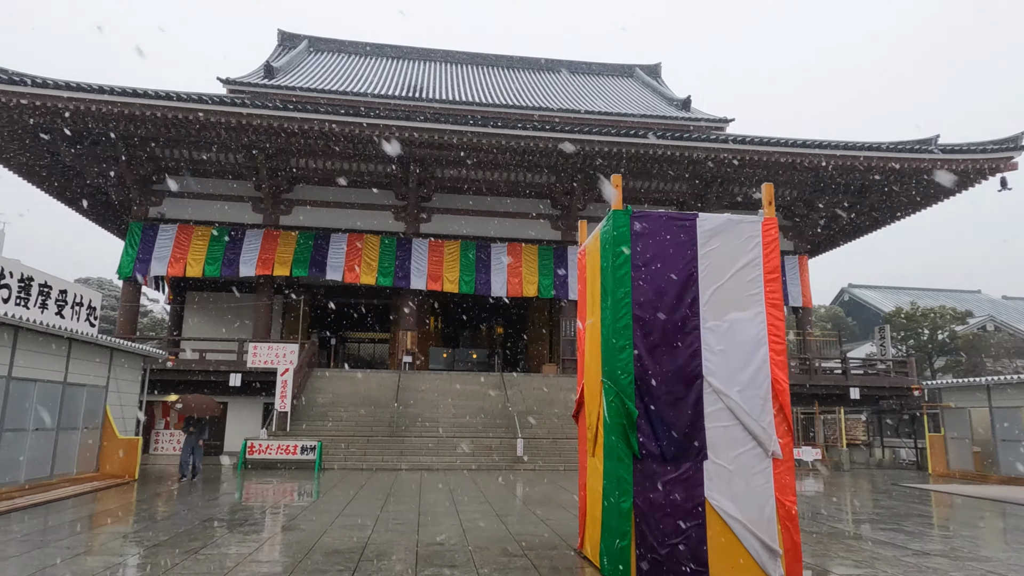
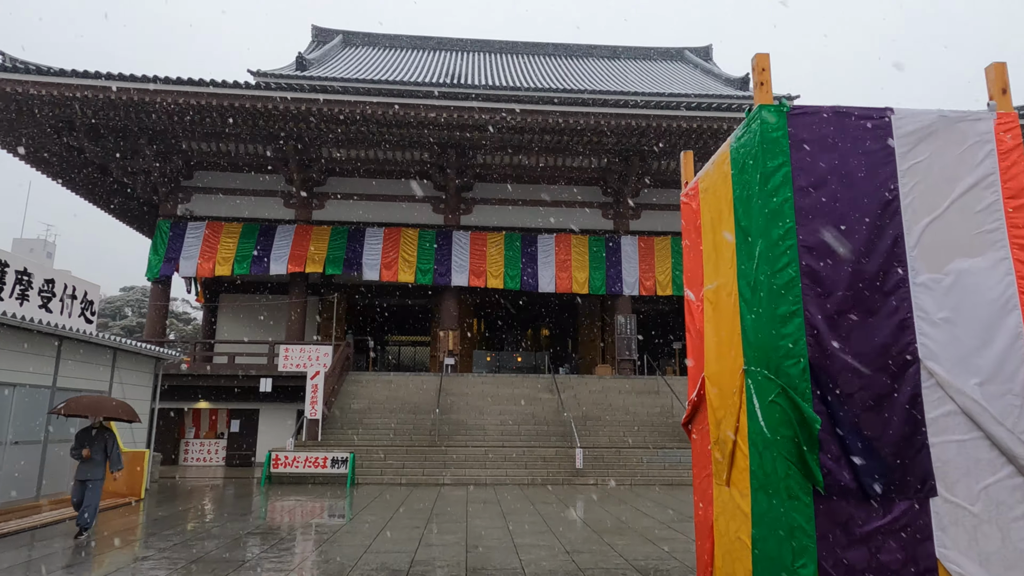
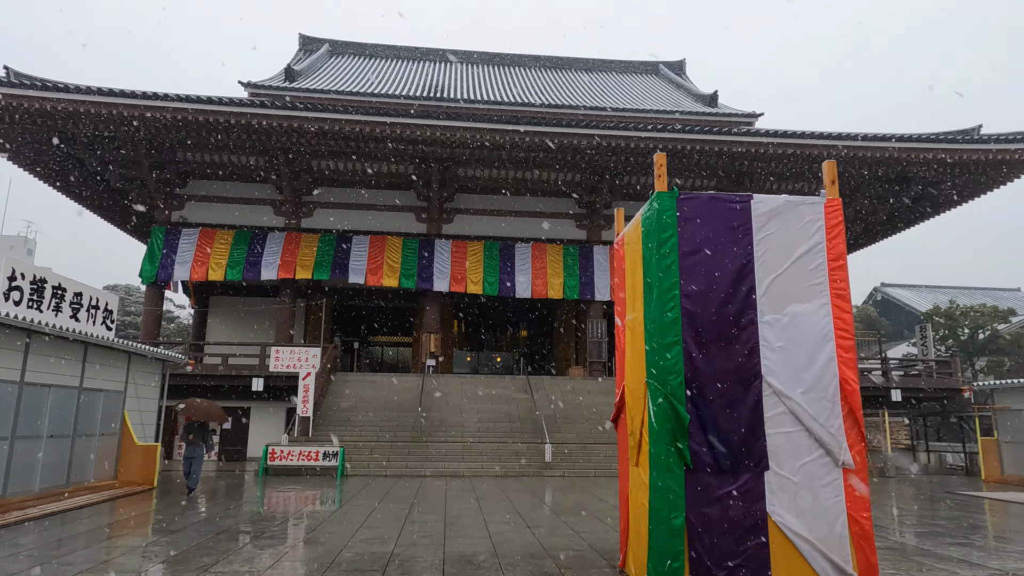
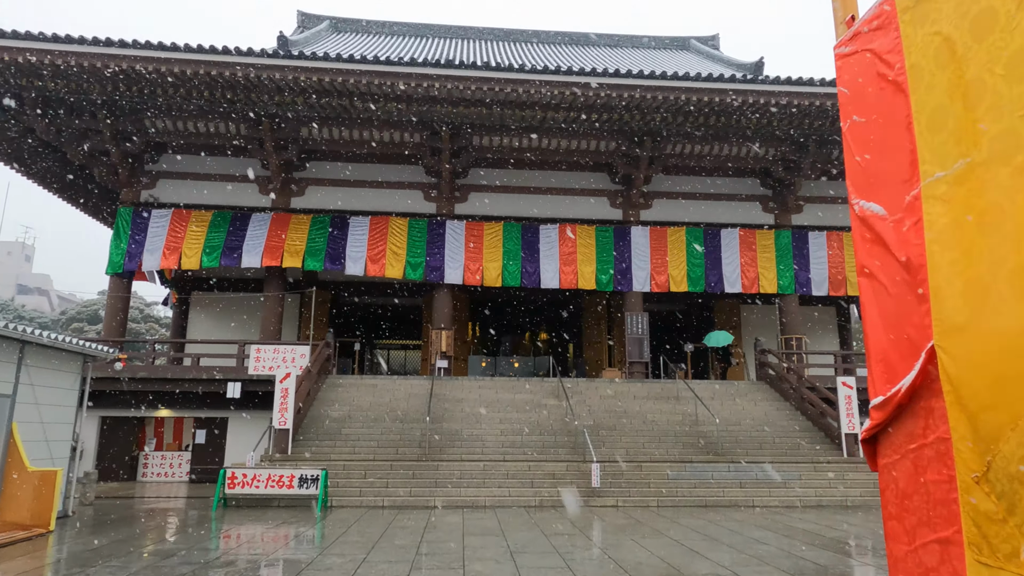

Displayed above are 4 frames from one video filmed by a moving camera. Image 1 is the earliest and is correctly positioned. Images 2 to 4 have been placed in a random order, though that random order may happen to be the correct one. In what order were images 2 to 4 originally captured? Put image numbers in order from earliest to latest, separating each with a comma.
3, 2, 4
